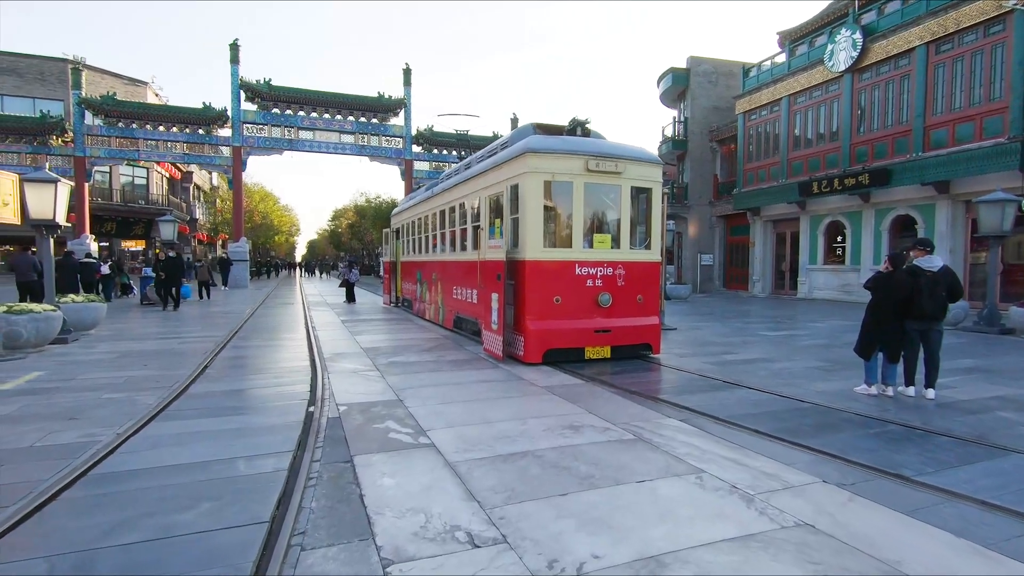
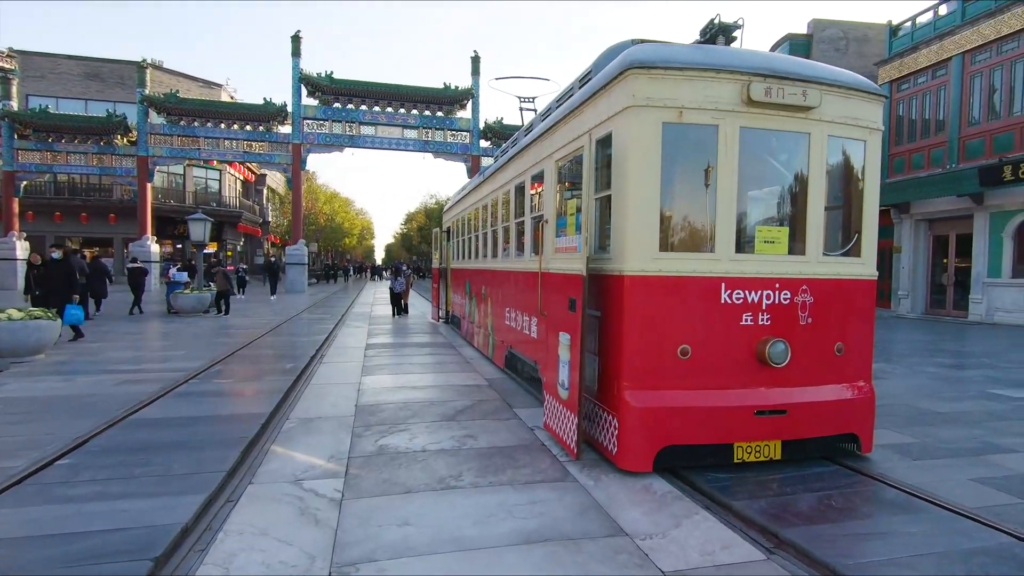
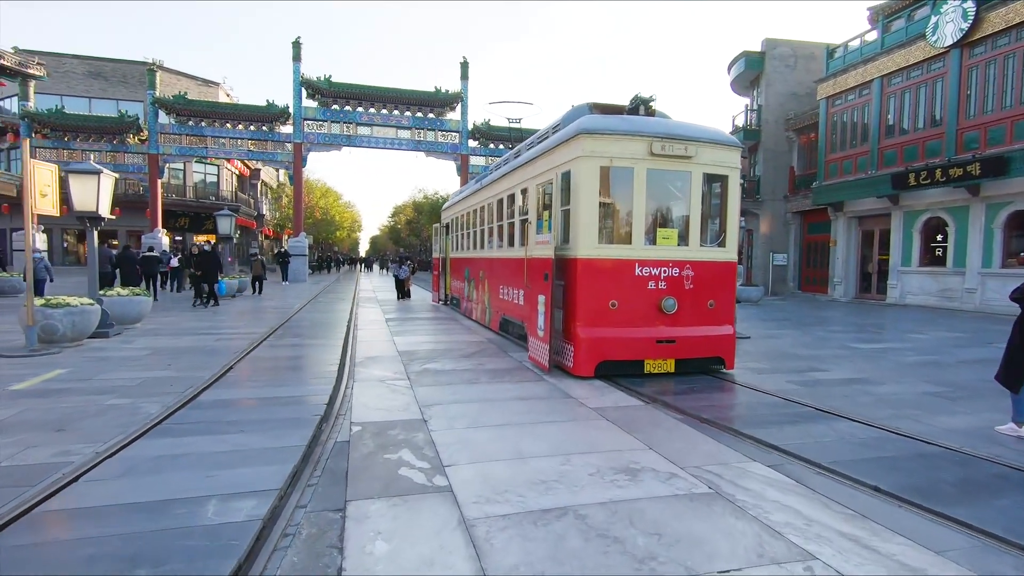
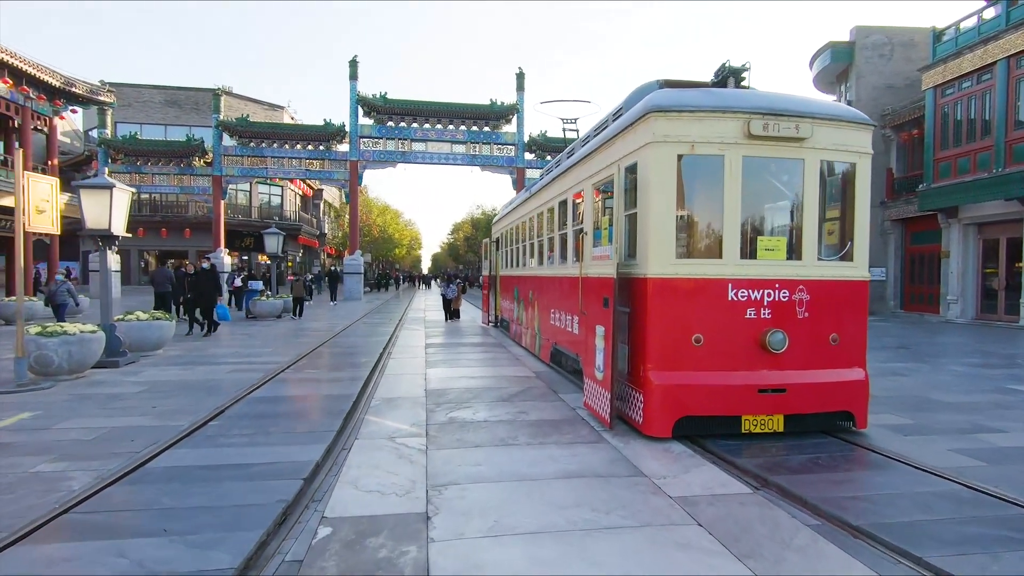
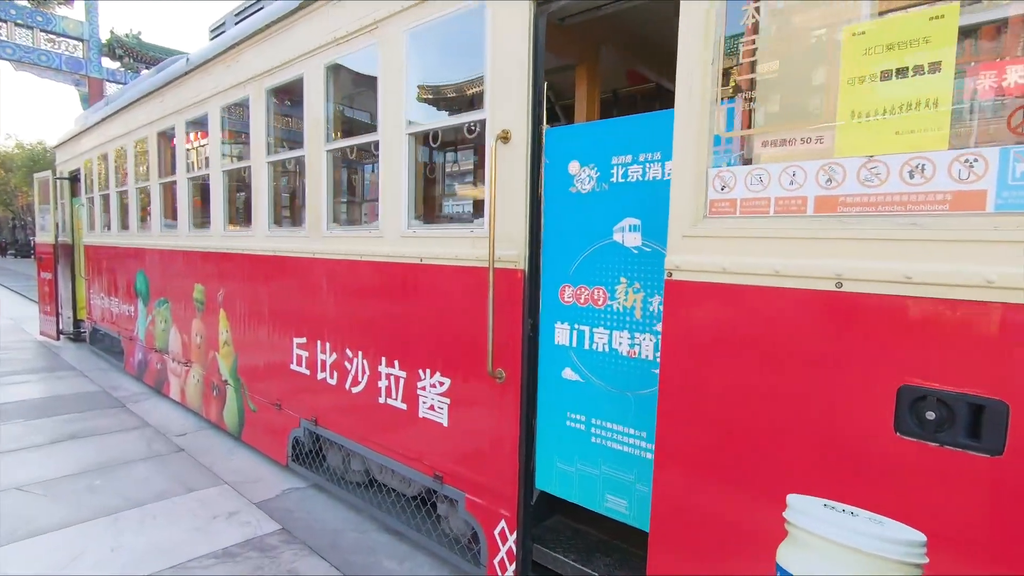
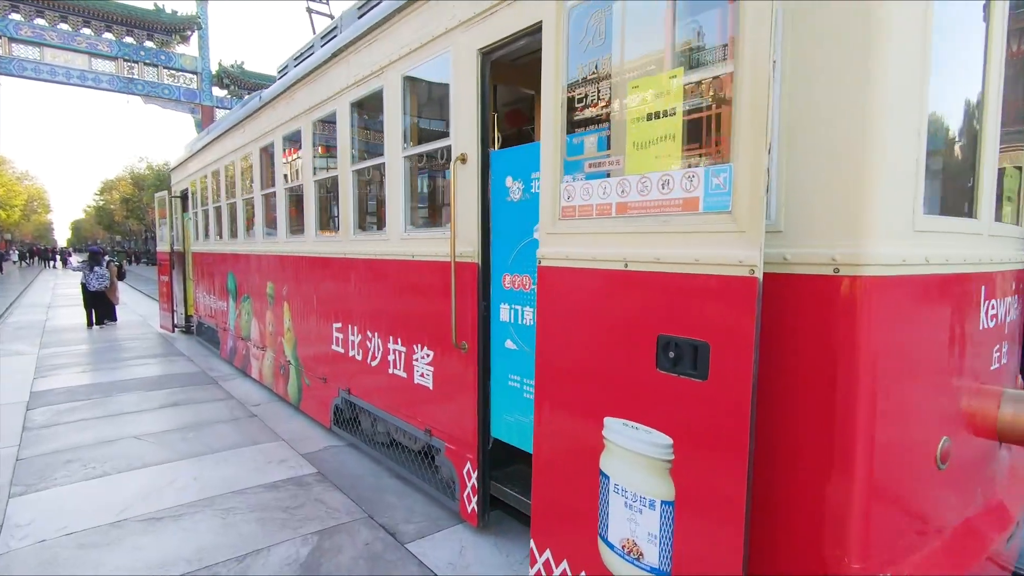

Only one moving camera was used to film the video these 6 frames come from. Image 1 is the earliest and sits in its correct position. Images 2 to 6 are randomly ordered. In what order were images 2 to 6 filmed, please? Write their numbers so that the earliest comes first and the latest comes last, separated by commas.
3, 4, 2, 6, 5
